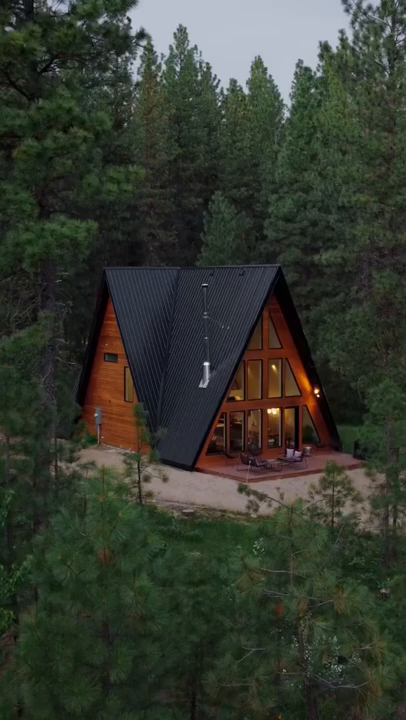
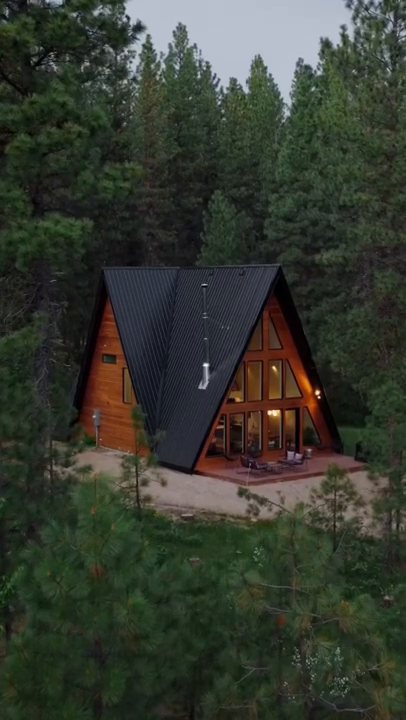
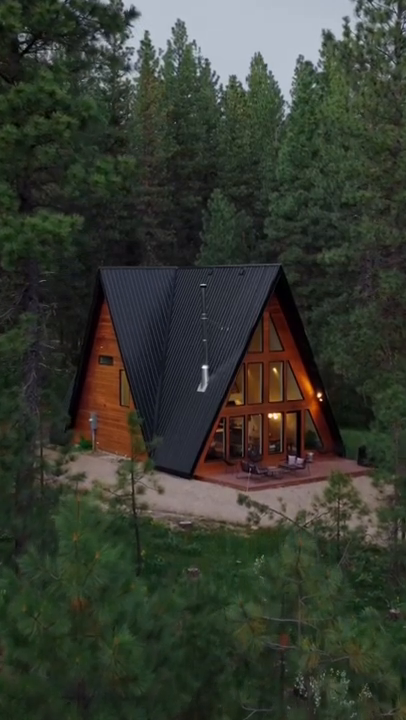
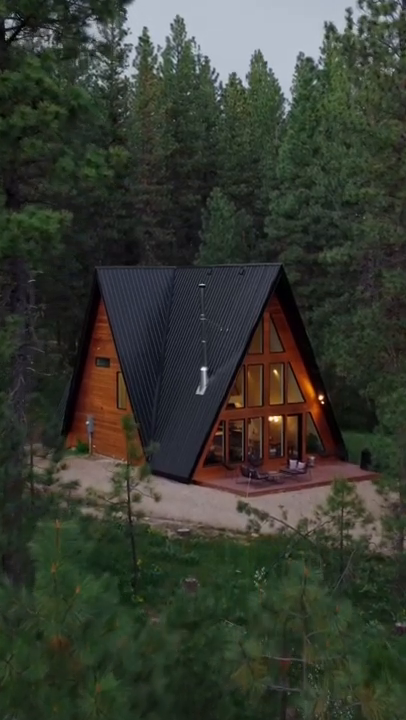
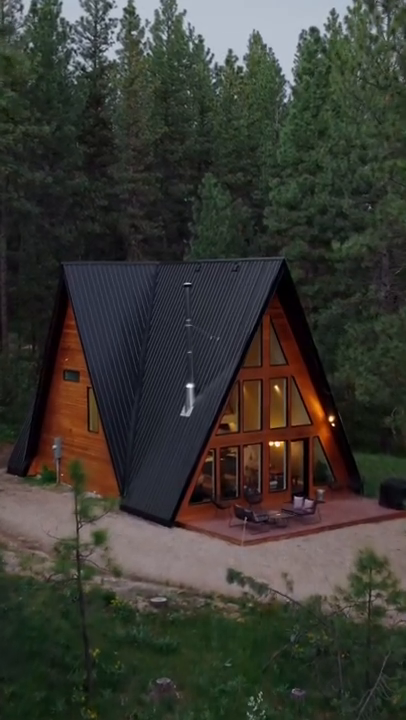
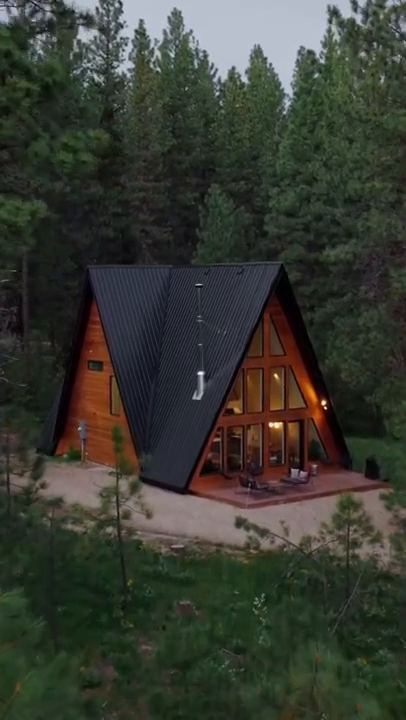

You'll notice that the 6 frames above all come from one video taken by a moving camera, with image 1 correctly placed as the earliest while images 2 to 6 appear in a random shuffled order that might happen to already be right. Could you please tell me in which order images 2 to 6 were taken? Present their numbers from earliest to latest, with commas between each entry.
2, 3, 4, 6, 5
